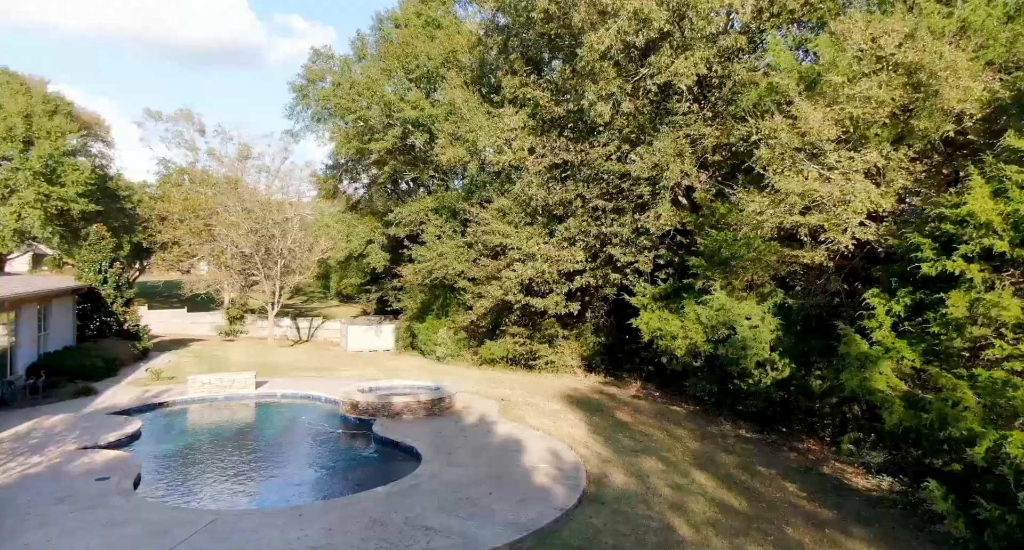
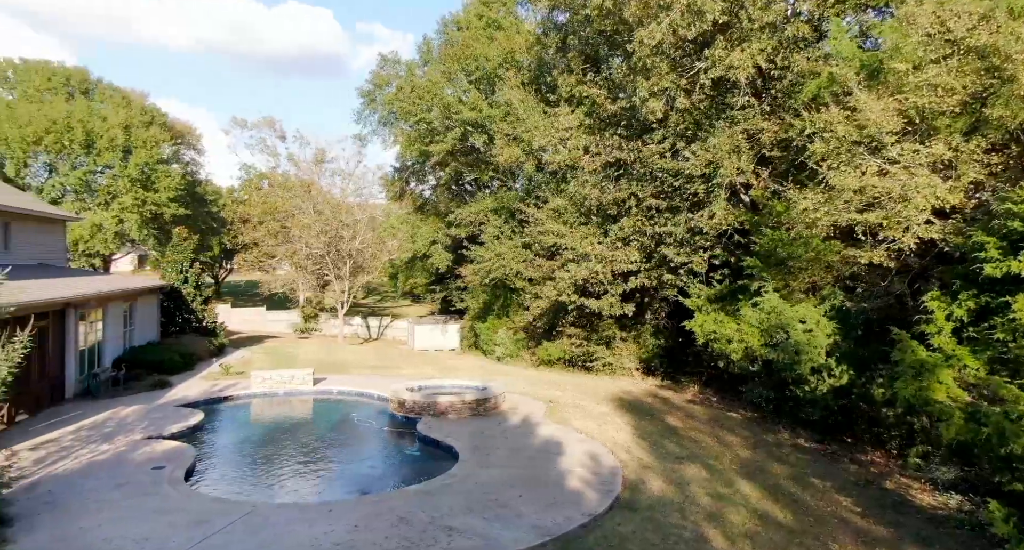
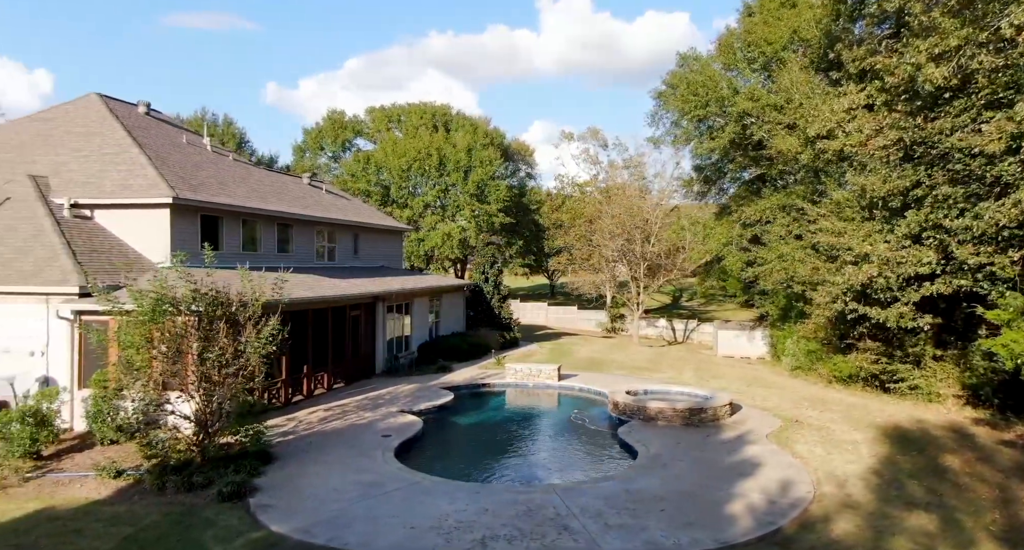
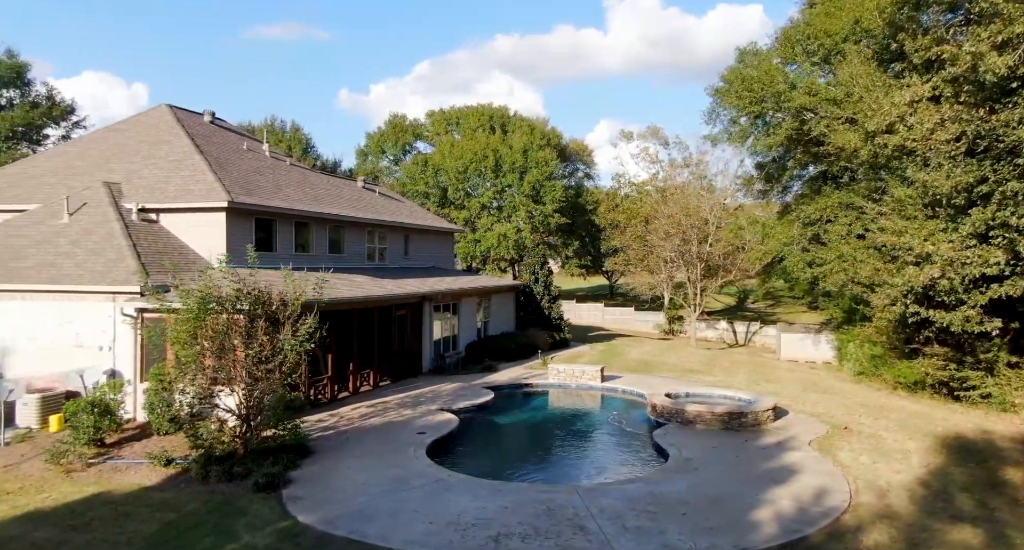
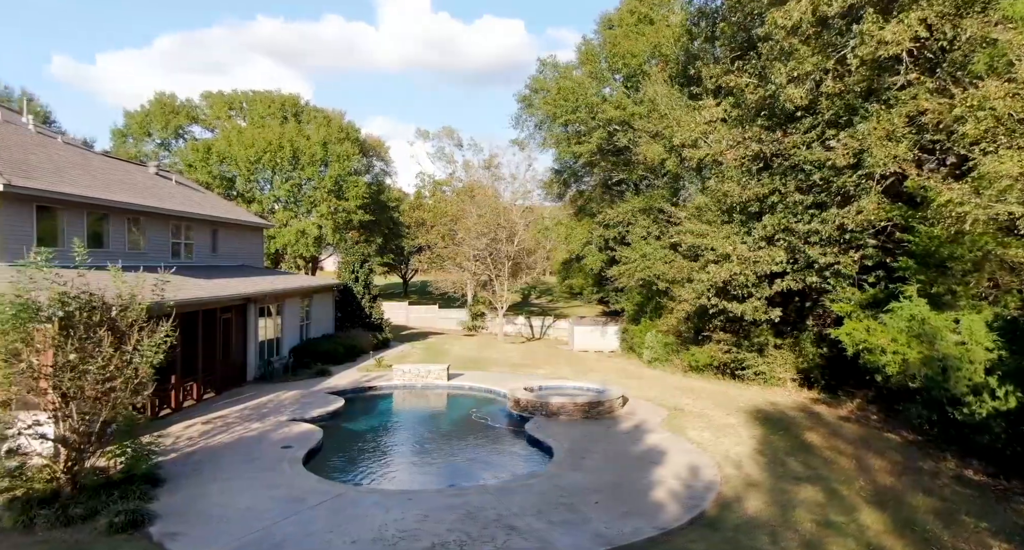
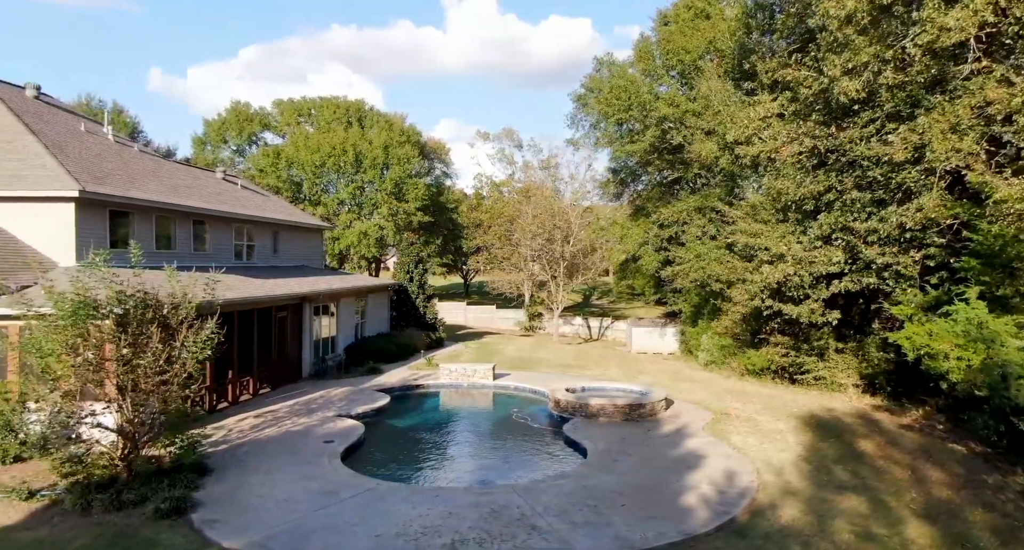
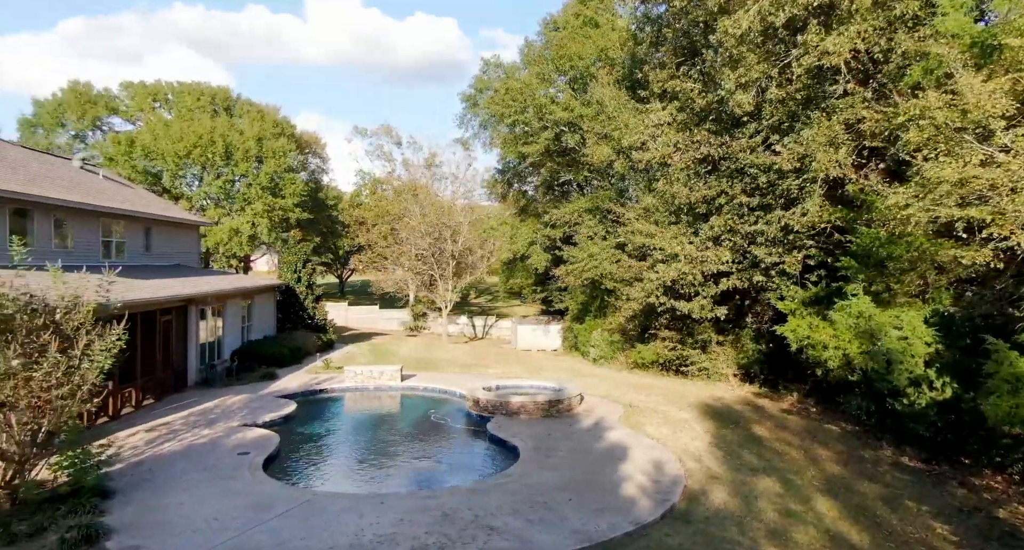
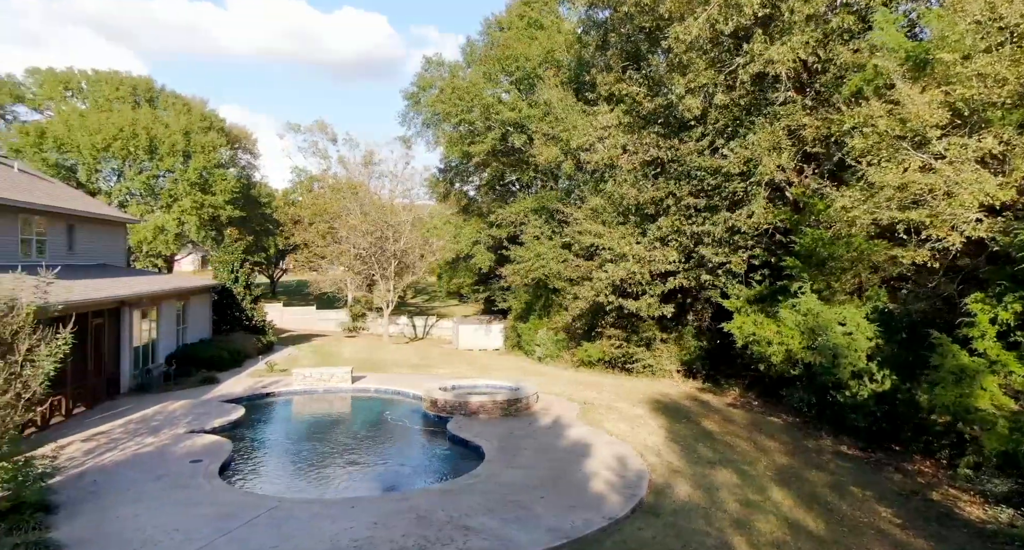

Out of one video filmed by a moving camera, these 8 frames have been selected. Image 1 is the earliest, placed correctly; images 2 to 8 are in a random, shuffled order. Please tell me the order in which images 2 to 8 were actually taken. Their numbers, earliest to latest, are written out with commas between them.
2, 8, 7, 5, 6, 3, 4
